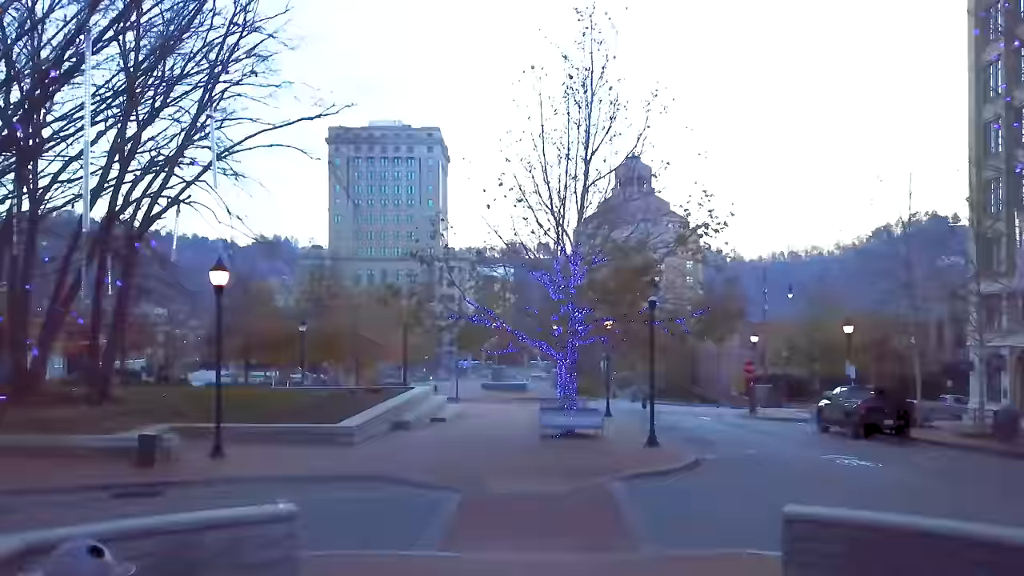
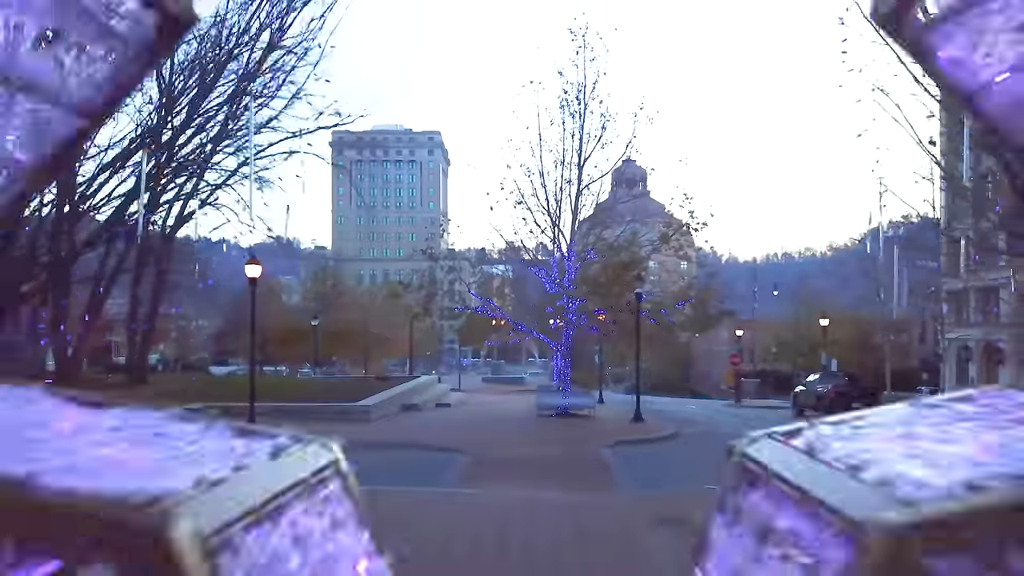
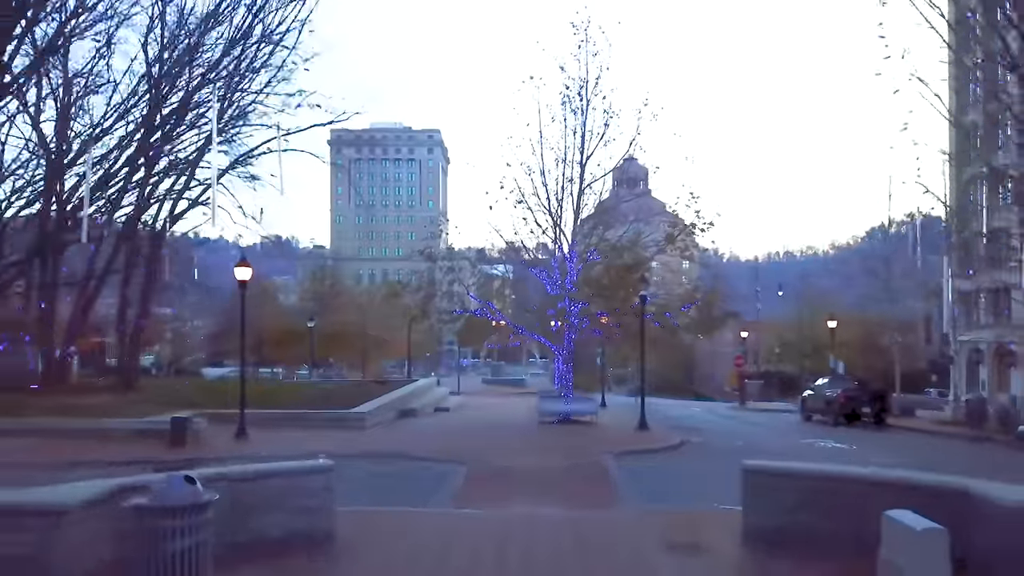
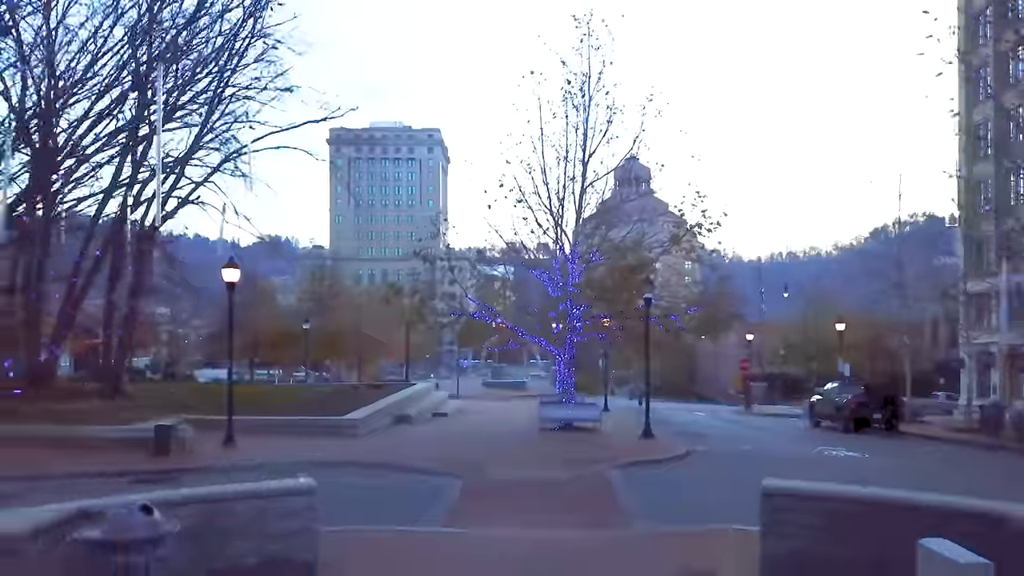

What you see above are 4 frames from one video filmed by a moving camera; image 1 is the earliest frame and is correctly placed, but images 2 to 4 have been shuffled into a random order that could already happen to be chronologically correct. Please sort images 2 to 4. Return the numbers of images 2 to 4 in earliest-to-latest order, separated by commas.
4, 3, 2
